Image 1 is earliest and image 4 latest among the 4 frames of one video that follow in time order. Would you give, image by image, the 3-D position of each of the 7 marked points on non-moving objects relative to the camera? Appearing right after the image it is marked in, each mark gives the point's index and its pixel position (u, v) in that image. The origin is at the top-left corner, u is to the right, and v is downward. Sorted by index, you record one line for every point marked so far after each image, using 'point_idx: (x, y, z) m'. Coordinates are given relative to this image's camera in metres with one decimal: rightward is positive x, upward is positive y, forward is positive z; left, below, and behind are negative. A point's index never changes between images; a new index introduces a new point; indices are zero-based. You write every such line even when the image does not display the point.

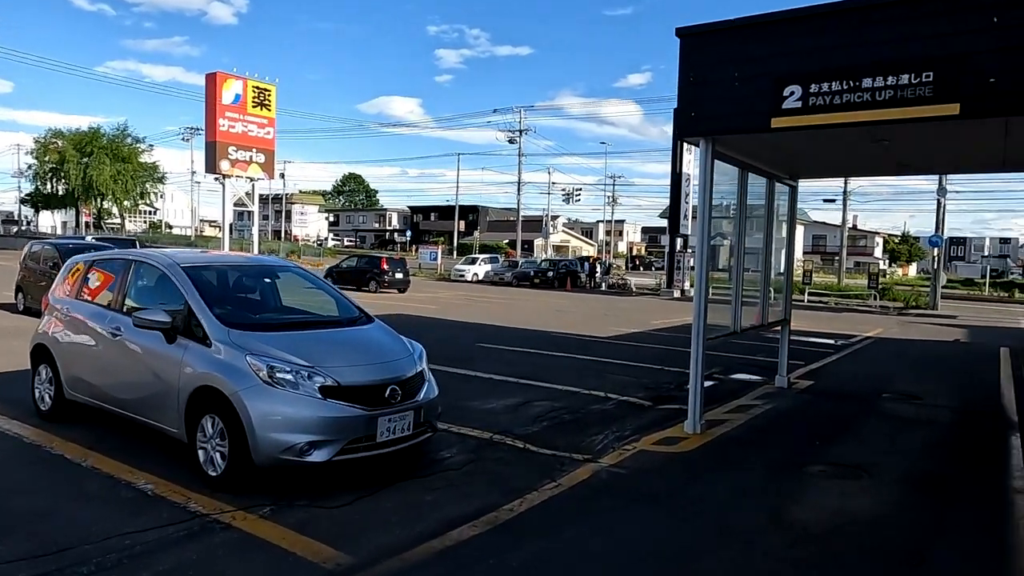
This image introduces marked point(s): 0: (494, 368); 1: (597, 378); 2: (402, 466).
0: (-0.3, -1.3, +11.0) m
1: (+1.3, -1.3, +10.4) m
2: (-0.9, -1.4, +5.6) m
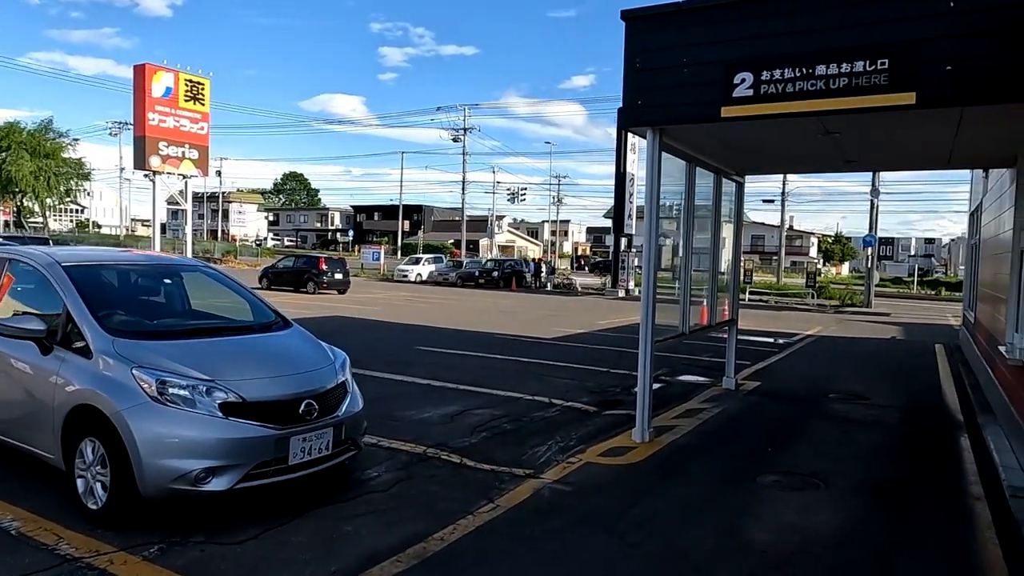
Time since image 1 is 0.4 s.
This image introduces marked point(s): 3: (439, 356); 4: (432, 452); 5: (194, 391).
0: (-1.2, -1.3, +10.4) m
1: (+0.4, -1.3, +9.9) m
2: (-1.4, -1.4, +5.0) m
3: (-1.3, -1.2, +12.2) m
4: (-0.7, -1.5, +6.3) m
5: (-2.0, -0.6, +4.3) m
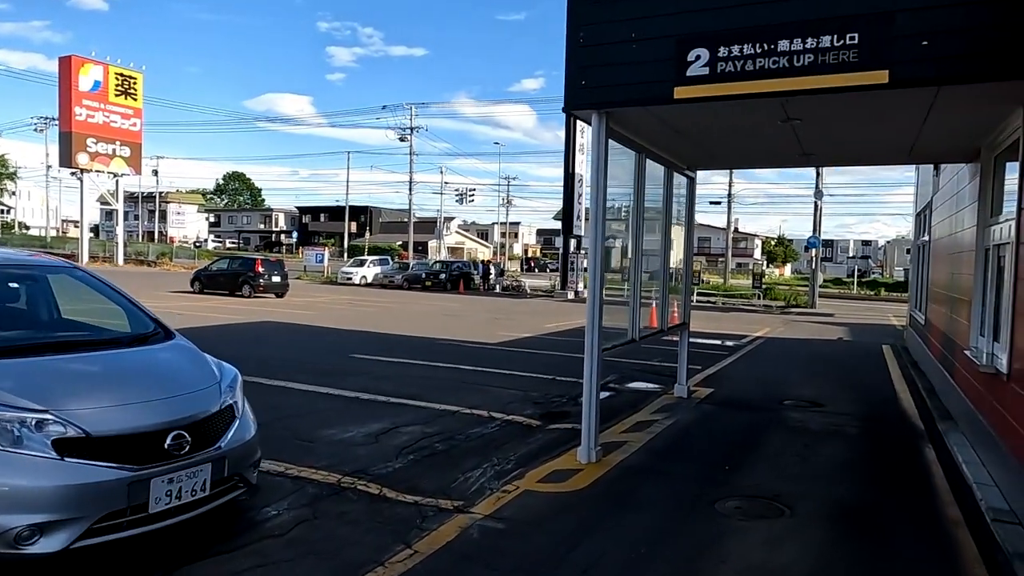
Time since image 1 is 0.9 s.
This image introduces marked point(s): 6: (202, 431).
0: (-2.0, -1.3, +9.5) m
1: (-0.4, -1.4, +9.2) m
2: (-1.8, -1.5, +4.1) m
3: (-2.2, -1.2, +11.3) m
4: (-1.3, -1.5, +5.4) m
5: (-2.4, -0.7, +3.4) m
6: (-1.8, -0.8, +4.0) m
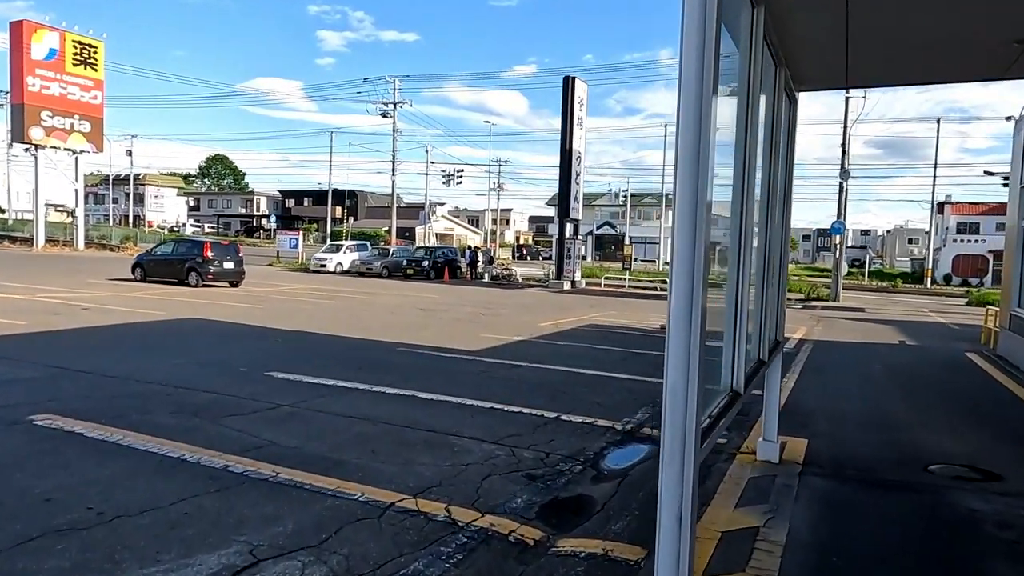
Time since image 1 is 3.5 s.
0: (-2.2, -1.2, +5.9) m
1: (-0.6, -1.3, +5.6) m
2: (-1.9, -1.5, +0.4) m
3: (-2.4, -1.1, +7.7) m
4: (-1.4, -1.5, +1.8) m
5: (-2.5, -0.7, -0.3) m
6: (-1.9, -0.8, +0.3) m
